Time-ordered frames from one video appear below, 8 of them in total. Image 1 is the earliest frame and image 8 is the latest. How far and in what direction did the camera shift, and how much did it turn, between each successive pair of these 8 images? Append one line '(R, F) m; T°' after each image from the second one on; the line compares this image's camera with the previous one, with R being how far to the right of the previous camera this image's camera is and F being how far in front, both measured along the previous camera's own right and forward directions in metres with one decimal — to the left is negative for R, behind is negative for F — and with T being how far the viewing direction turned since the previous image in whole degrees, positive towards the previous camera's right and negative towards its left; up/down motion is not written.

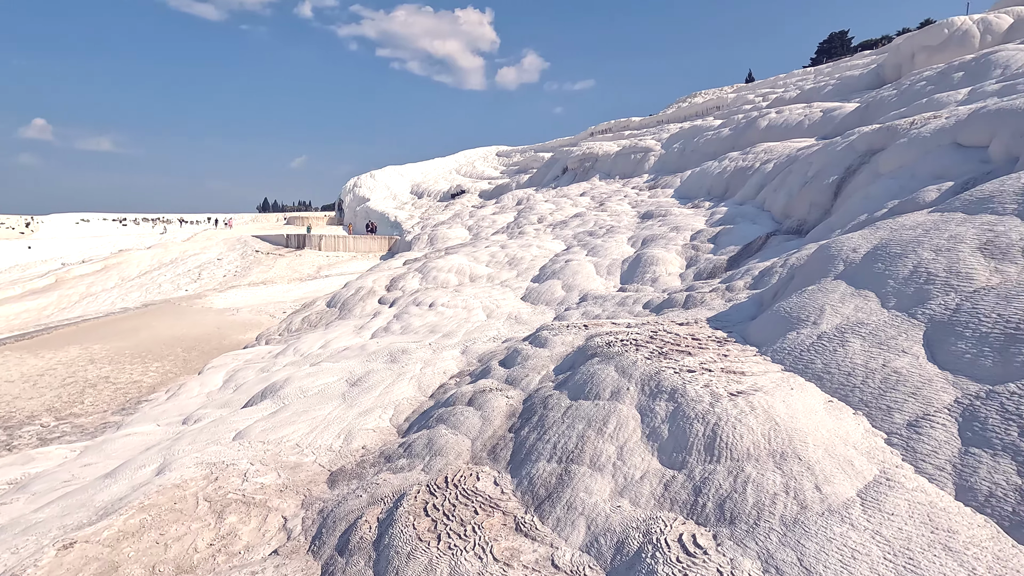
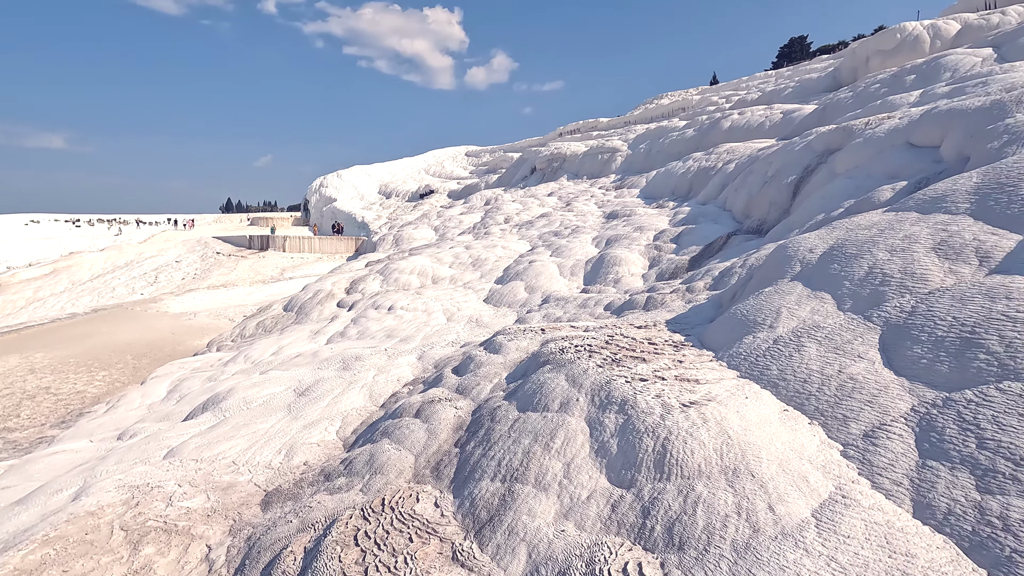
(+0.2, +0.3) m; +3°
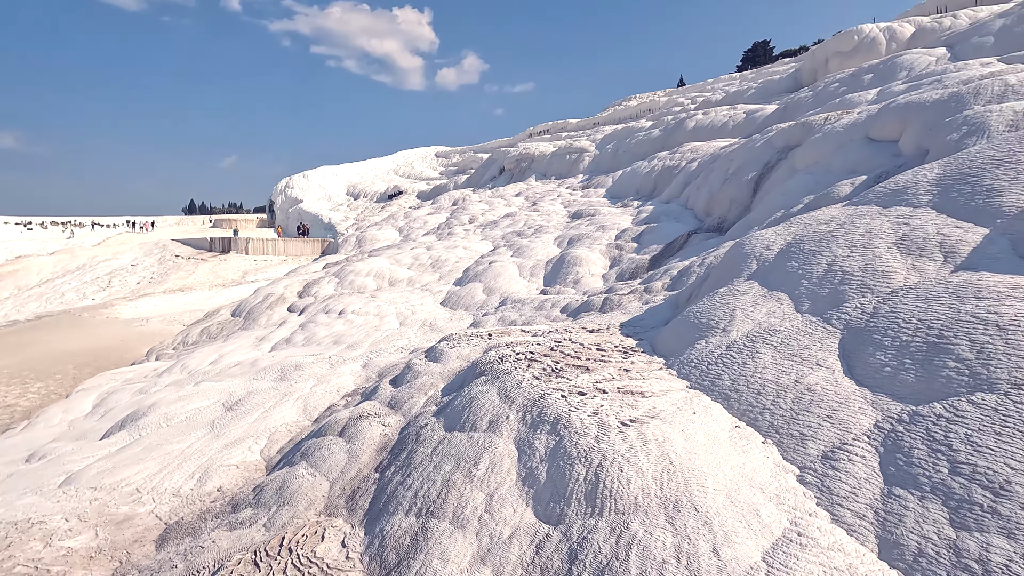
(+0.4, +0.5) m; +3°
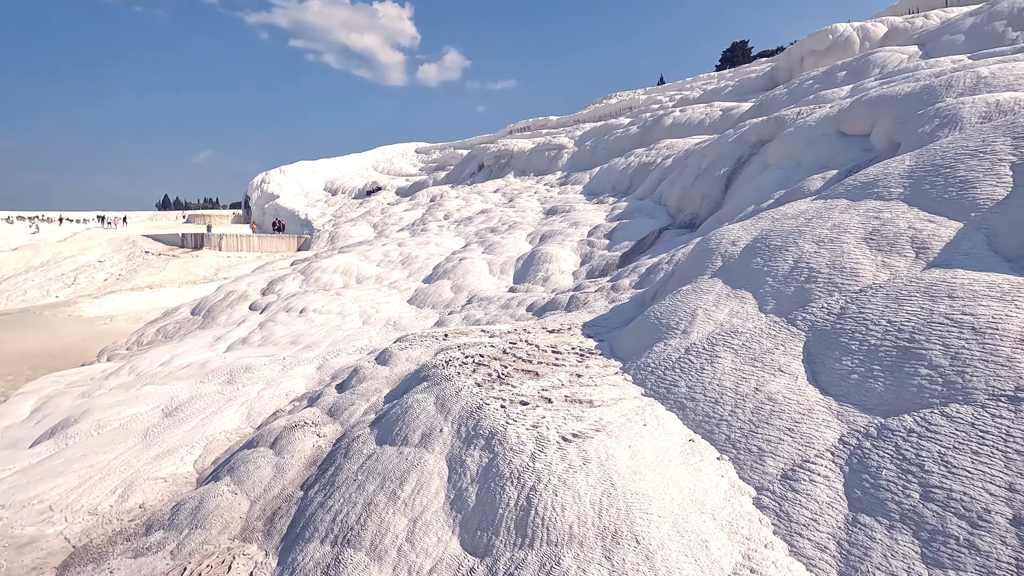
(+0.3, +0.4) m; +2°
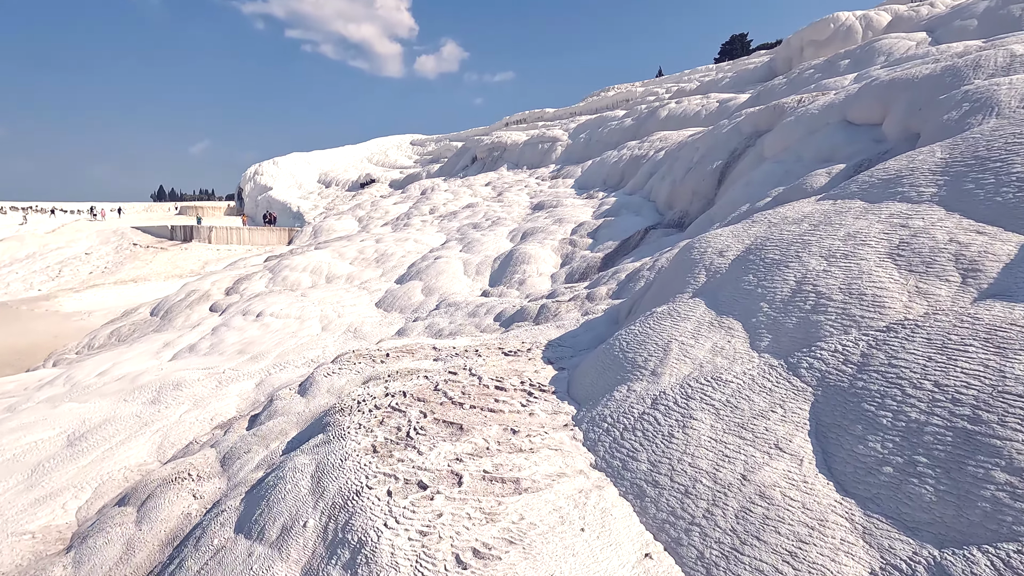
(+0.5, +0.9) m; 0°
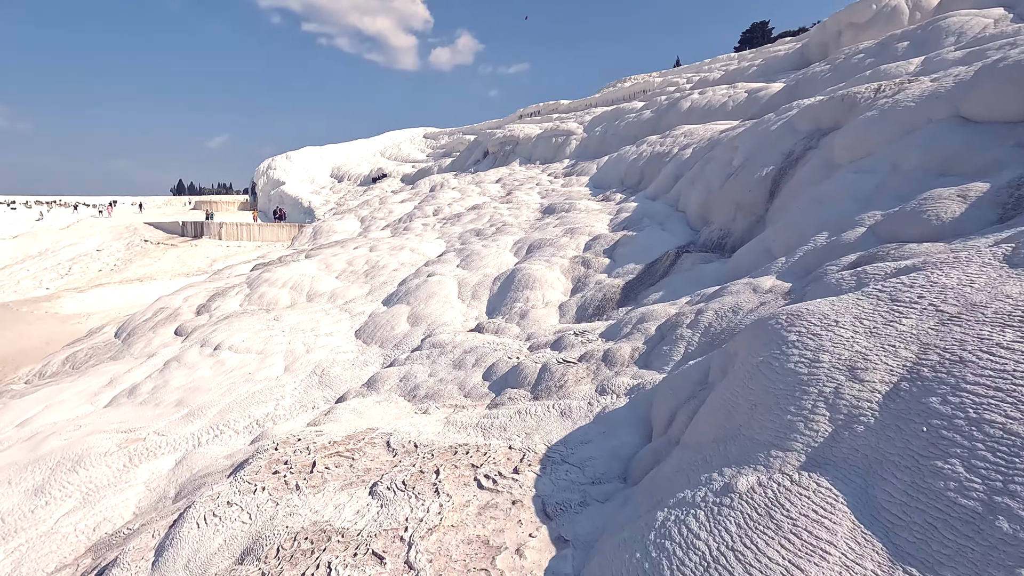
(+0.2, +1.8) m; -2°
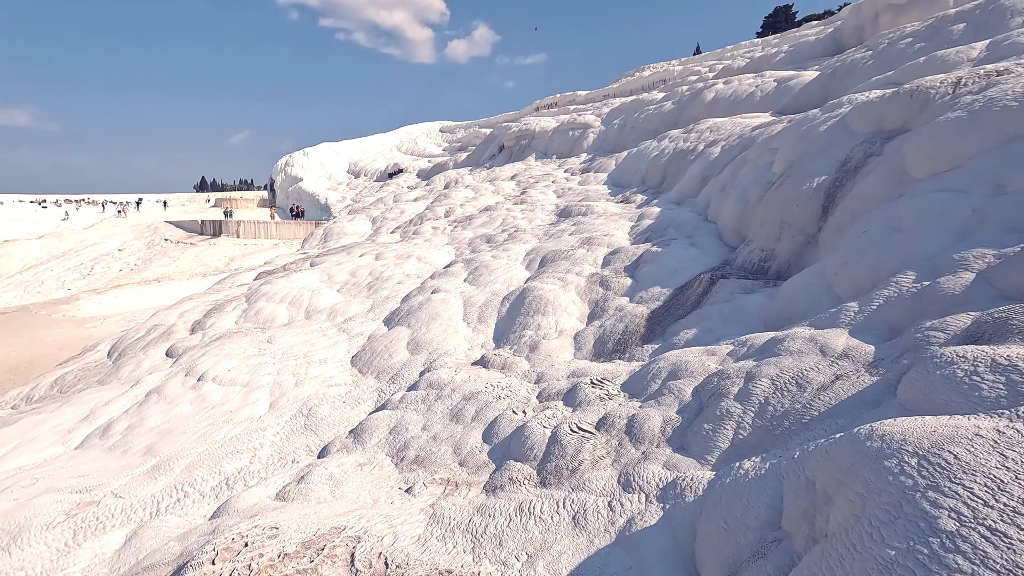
(+0.1, +1.0) m; -2°
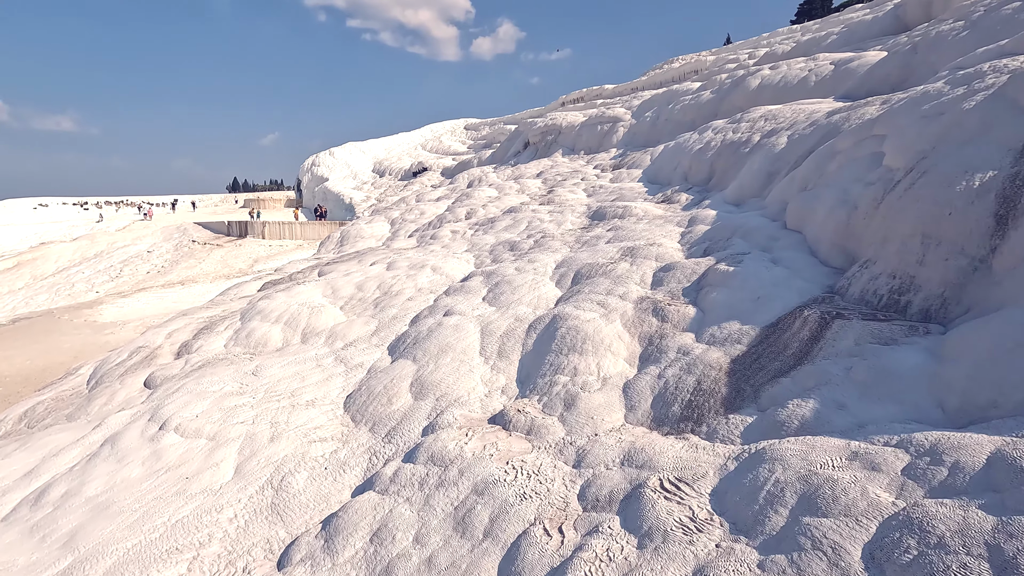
(0.0, +1.8) m; -3°
